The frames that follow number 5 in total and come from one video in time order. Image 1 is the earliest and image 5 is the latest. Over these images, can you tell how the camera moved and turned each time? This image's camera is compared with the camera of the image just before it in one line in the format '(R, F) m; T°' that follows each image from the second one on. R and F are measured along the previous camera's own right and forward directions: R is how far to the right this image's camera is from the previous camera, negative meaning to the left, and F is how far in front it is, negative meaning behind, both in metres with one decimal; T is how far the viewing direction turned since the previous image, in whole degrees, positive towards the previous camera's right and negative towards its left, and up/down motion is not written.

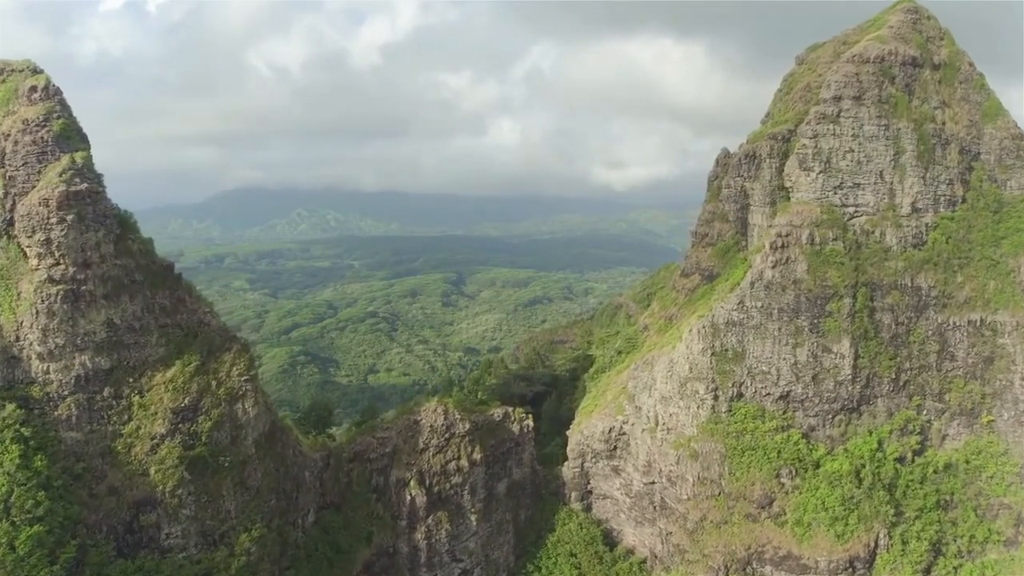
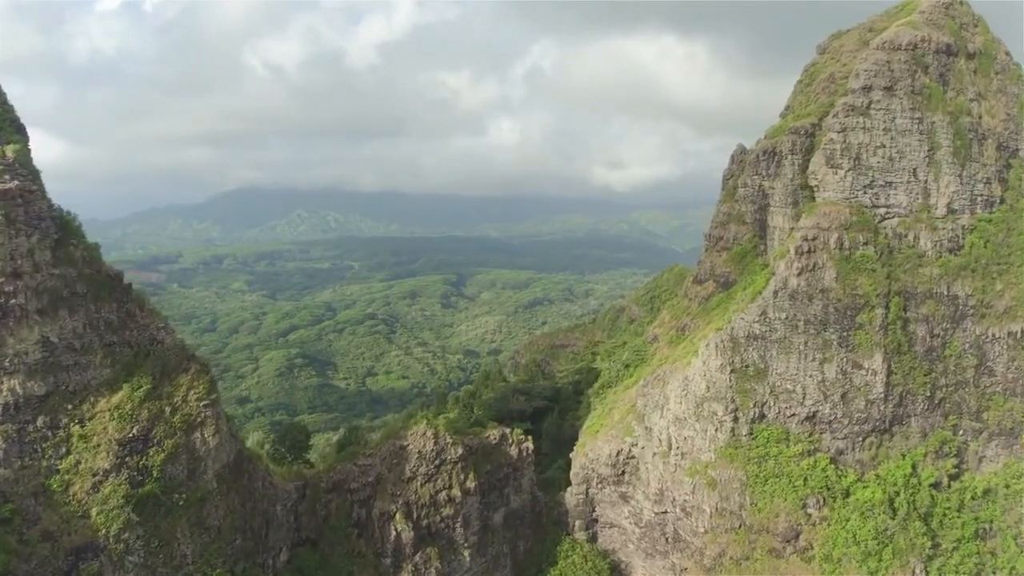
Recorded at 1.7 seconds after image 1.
(+0.1, +2.6) m; 0°
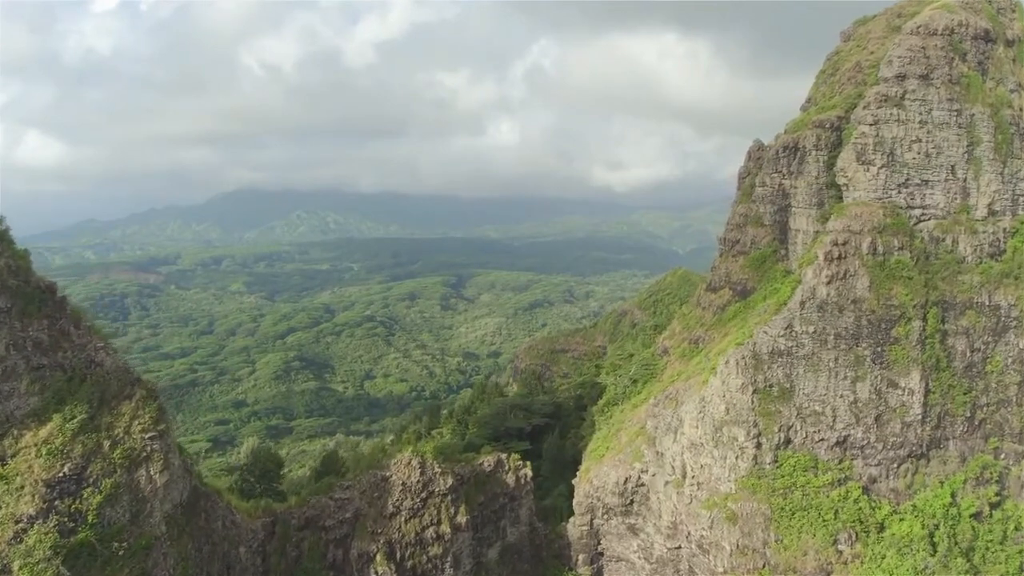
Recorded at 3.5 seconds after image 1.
(+0.1, +2.5) m; 0°
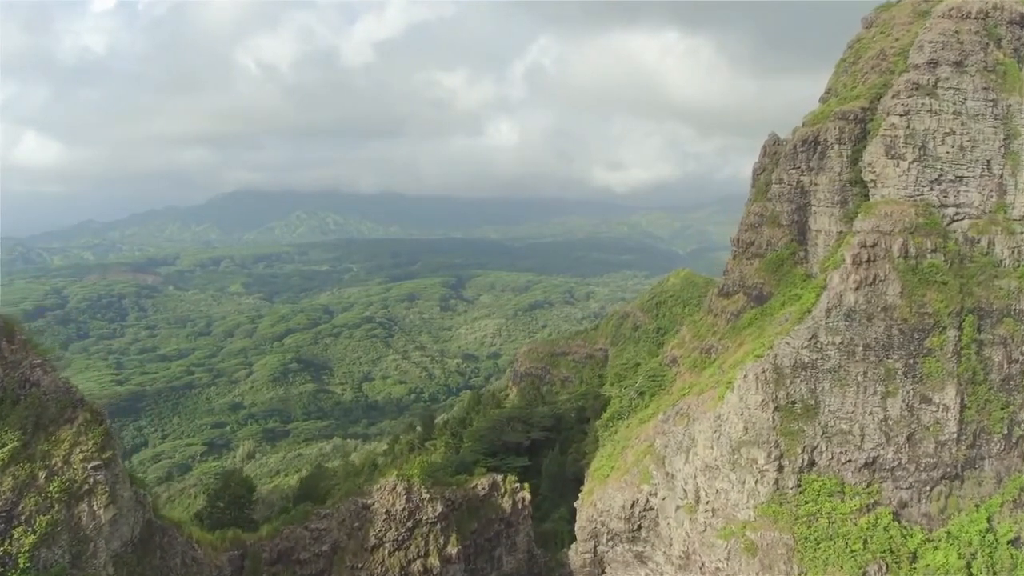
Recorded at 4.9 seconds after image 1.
(+0.1, +2.0) m; 0°
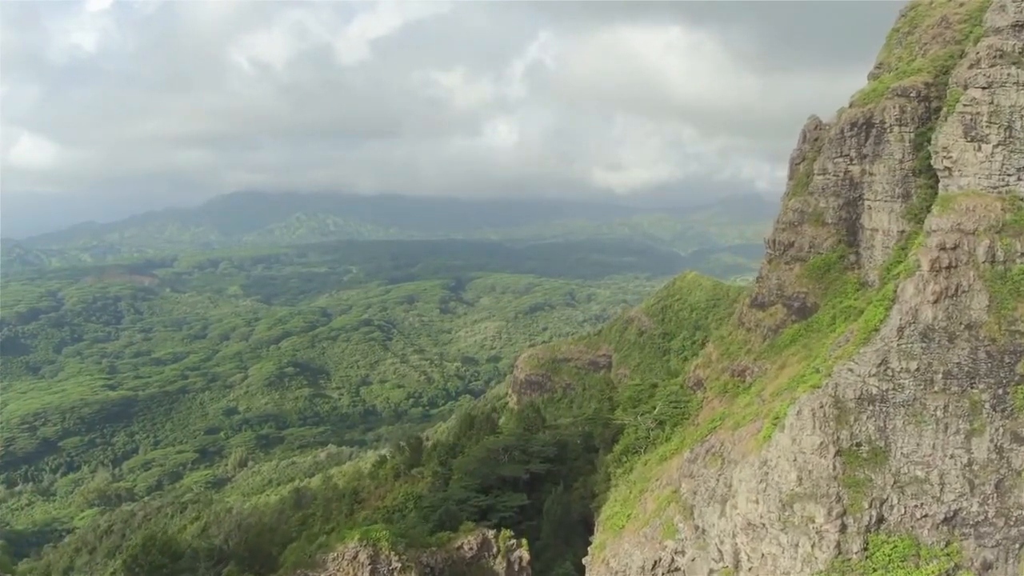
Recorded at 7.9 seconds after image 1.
(+0.2, +3.9) m; 0°
